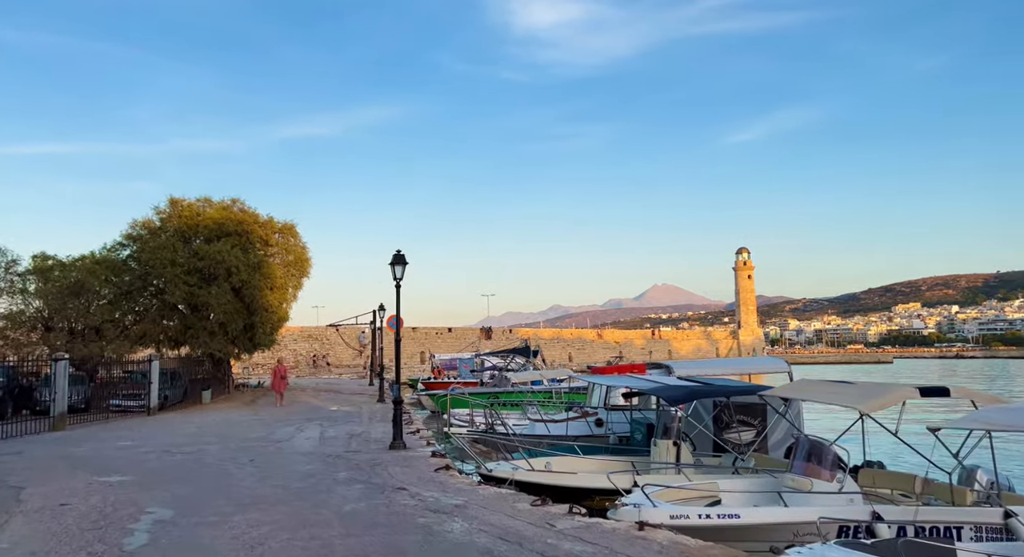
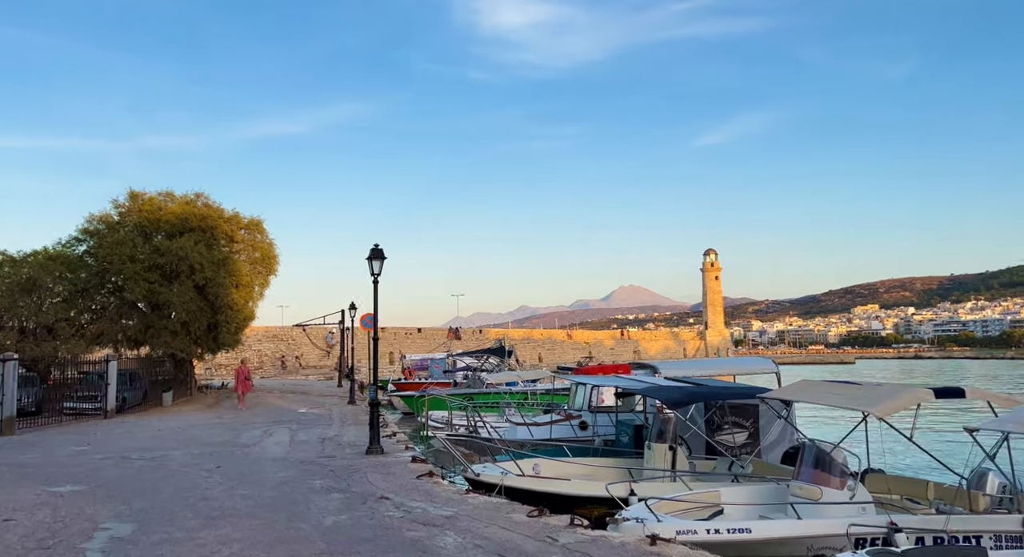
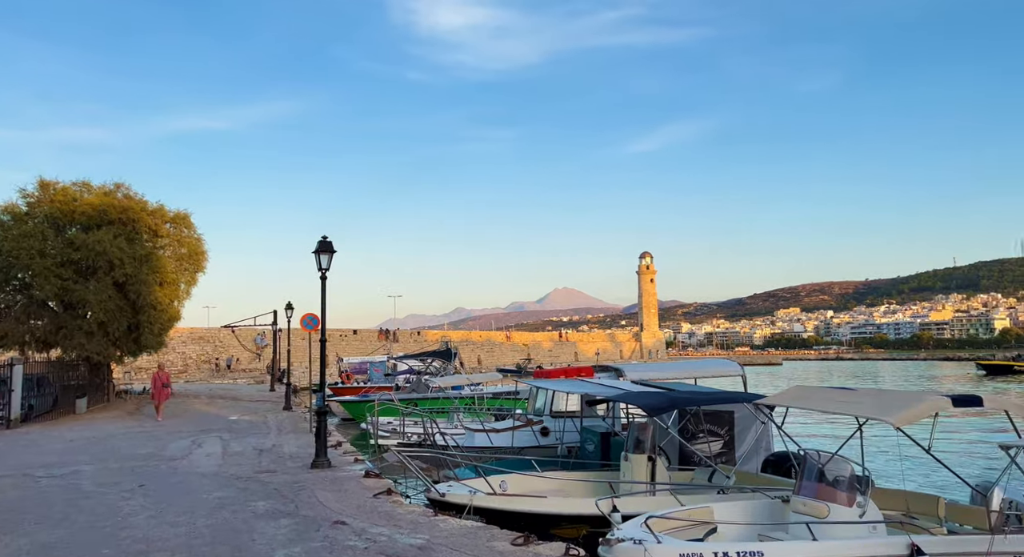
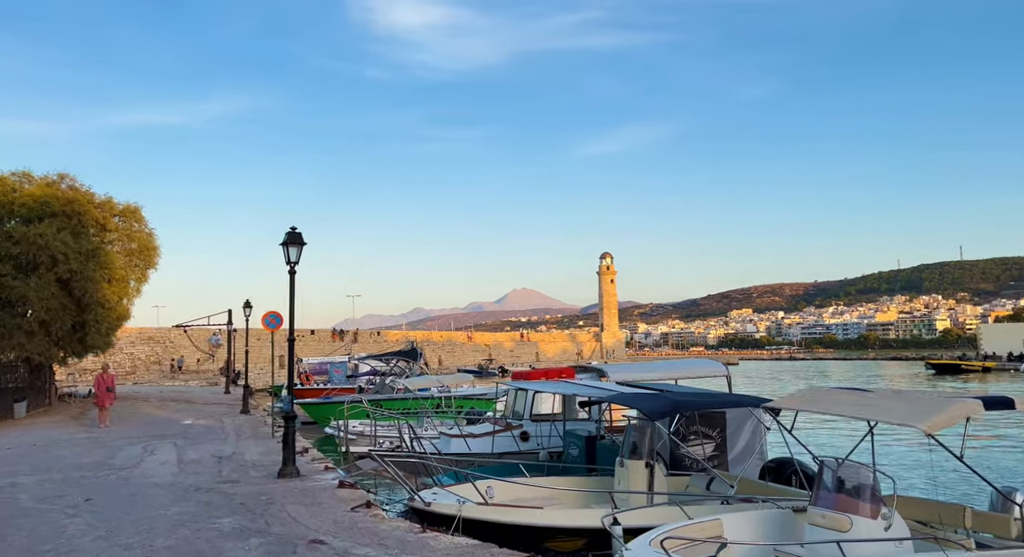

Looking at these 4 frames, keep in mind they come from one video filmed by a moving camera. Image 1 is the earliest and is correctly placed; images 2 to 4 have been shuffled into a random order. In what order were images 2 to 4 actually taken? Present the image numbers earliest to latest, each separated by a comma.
2, 3, 4
